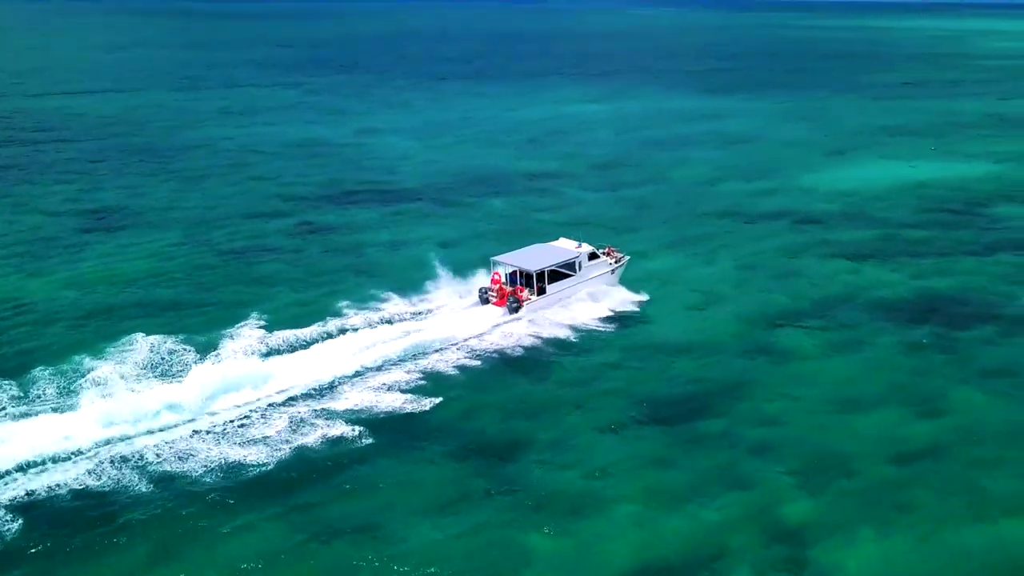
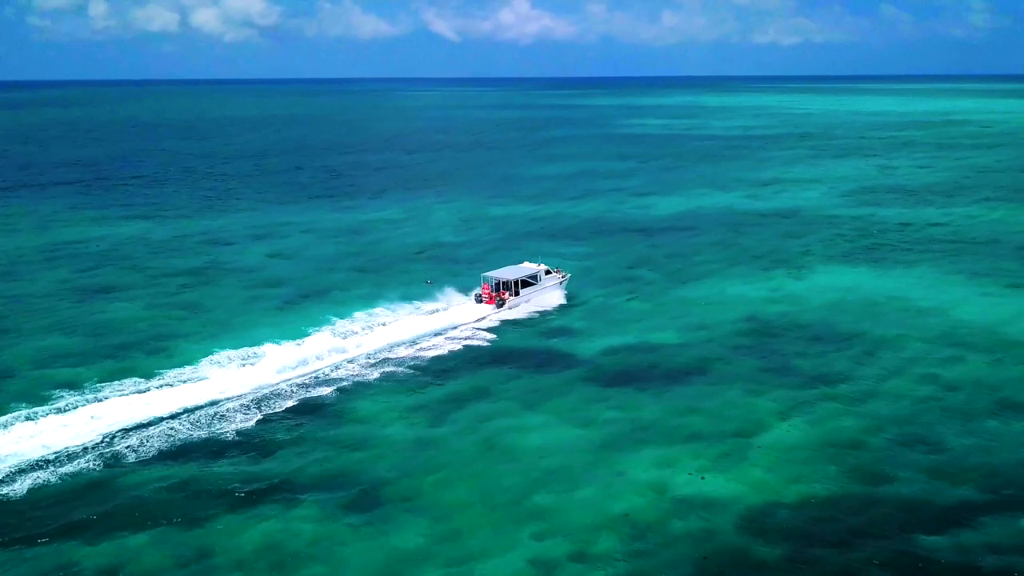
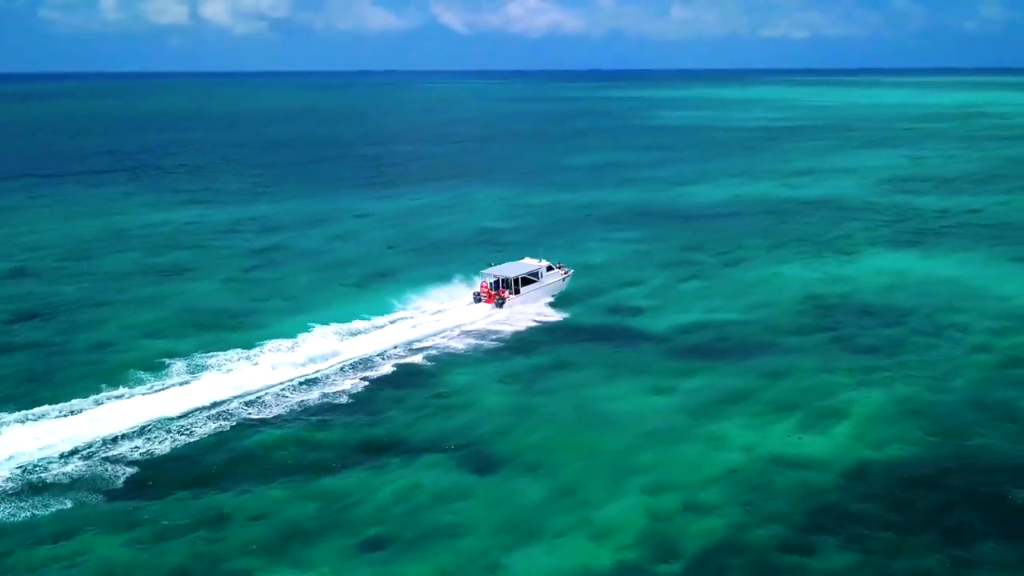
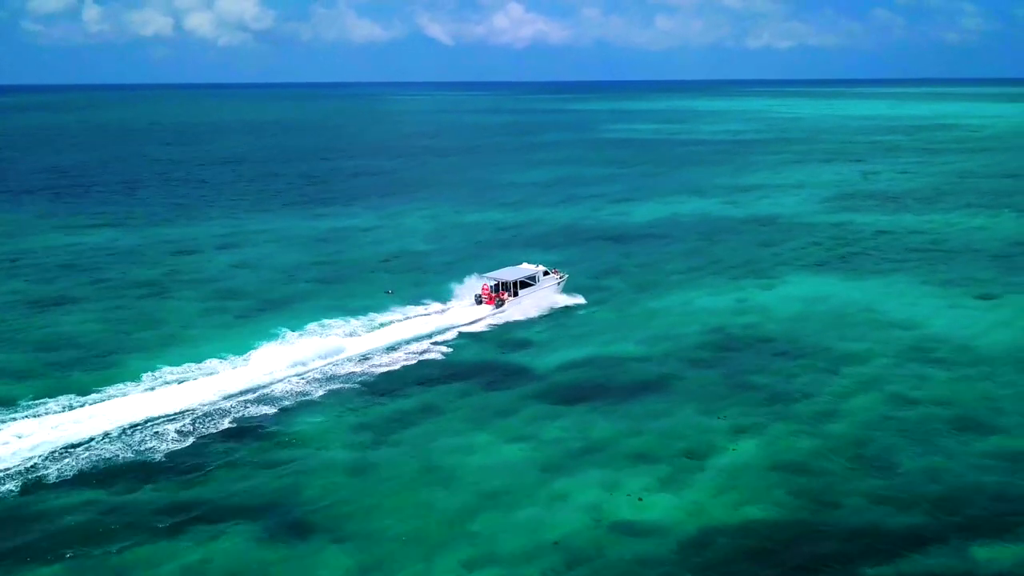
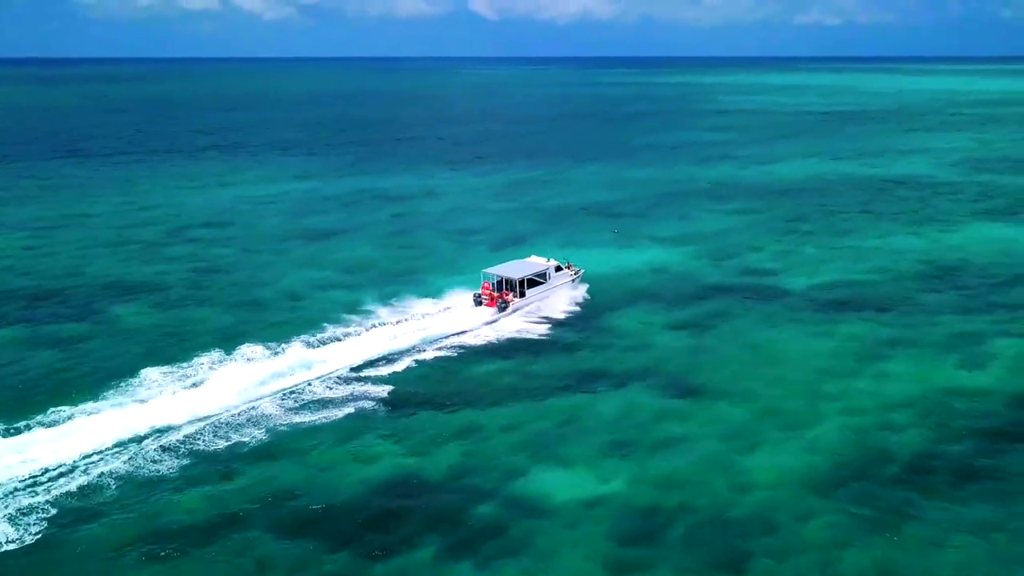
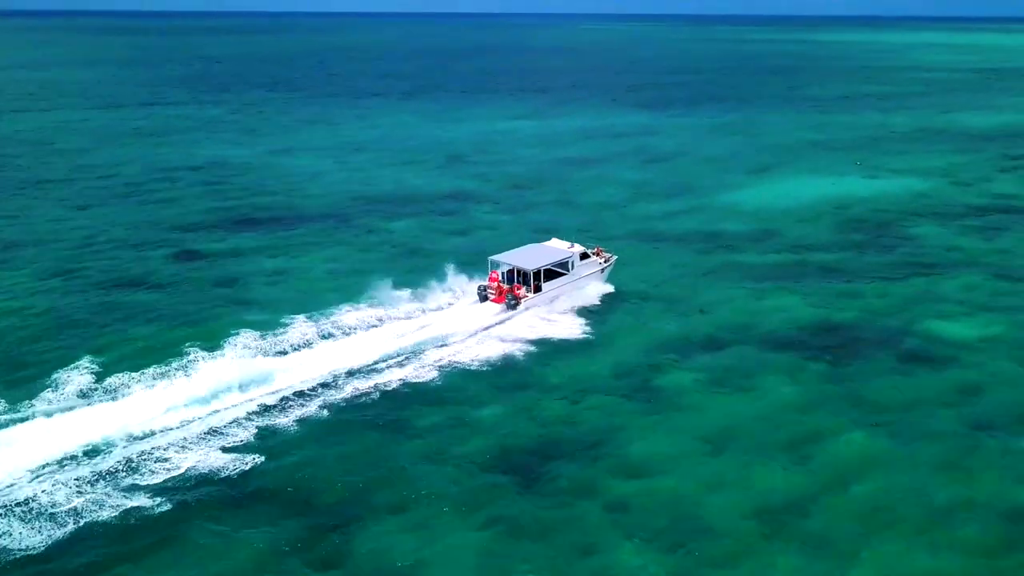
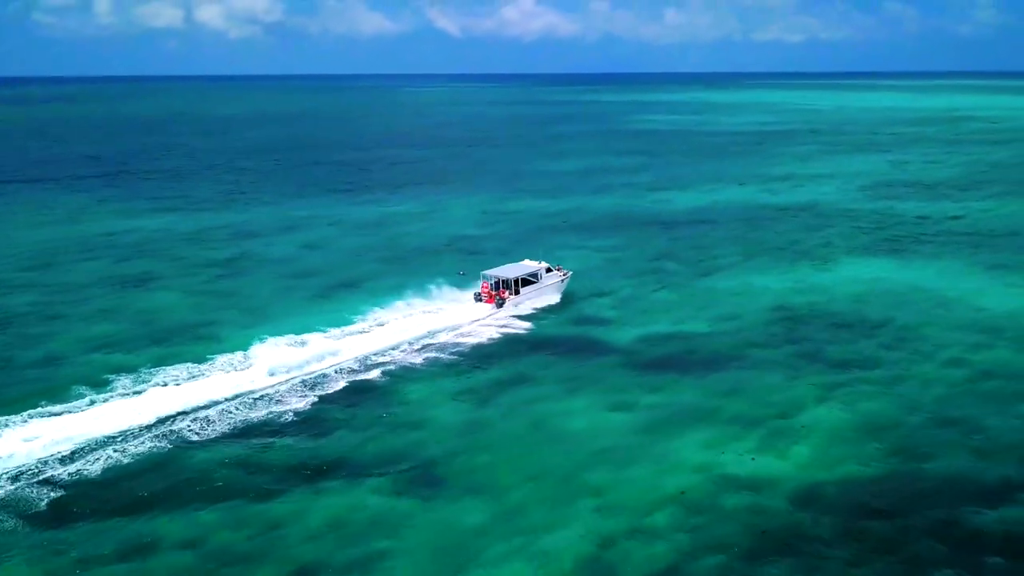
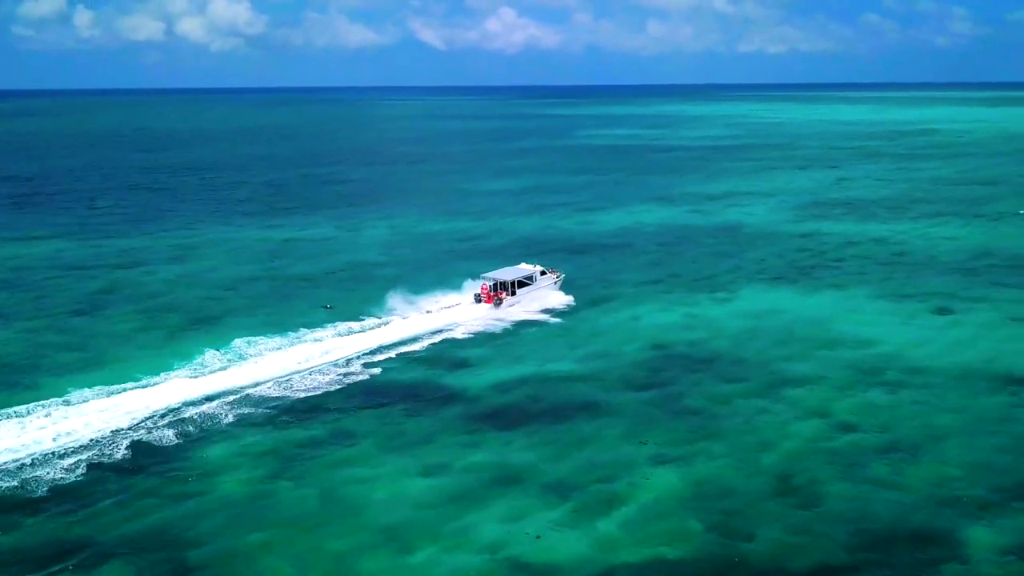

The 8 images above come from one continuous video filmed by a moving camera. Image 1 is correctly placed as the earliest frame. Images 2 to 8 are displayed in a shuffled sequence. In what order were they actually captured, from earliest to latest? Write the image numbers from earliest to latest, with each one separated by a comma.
6, 5, 3, 7, 2, 4, 8
